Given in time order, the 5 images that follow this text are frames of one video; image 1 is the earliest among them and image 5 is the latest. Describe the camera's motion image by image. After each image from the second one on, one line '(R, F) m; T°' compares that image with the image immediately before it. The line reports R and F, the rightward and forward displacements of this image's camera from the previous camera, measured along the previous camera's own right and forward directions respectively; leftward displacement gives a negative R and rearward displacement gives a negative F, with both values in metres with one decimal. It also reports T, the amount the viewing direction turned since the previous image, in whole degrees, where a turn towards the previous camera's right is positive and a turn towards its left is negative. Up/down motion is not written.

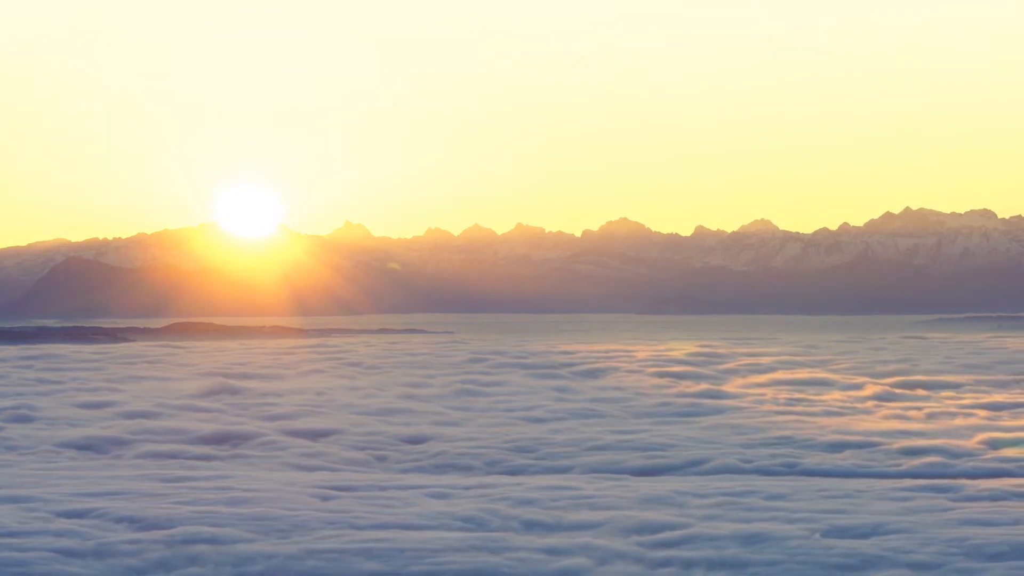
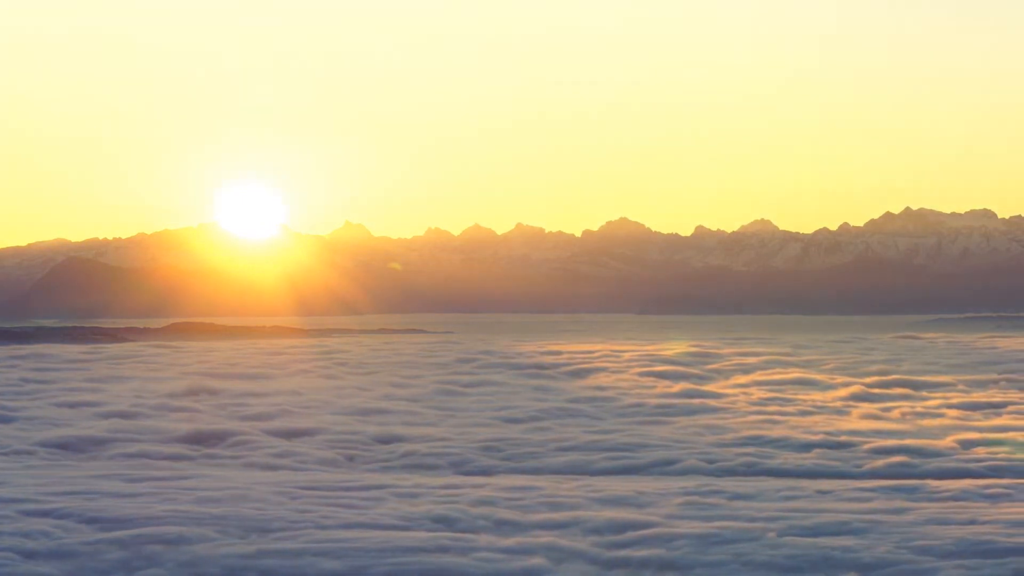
(+0.9, 0.0) m; 0°
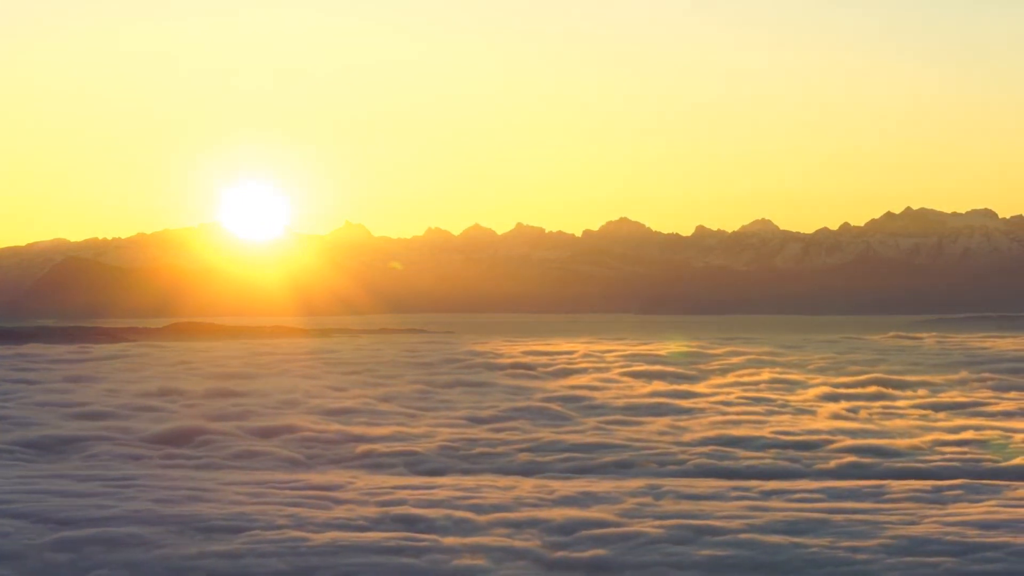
(+1.2, +0.1) m; 0°
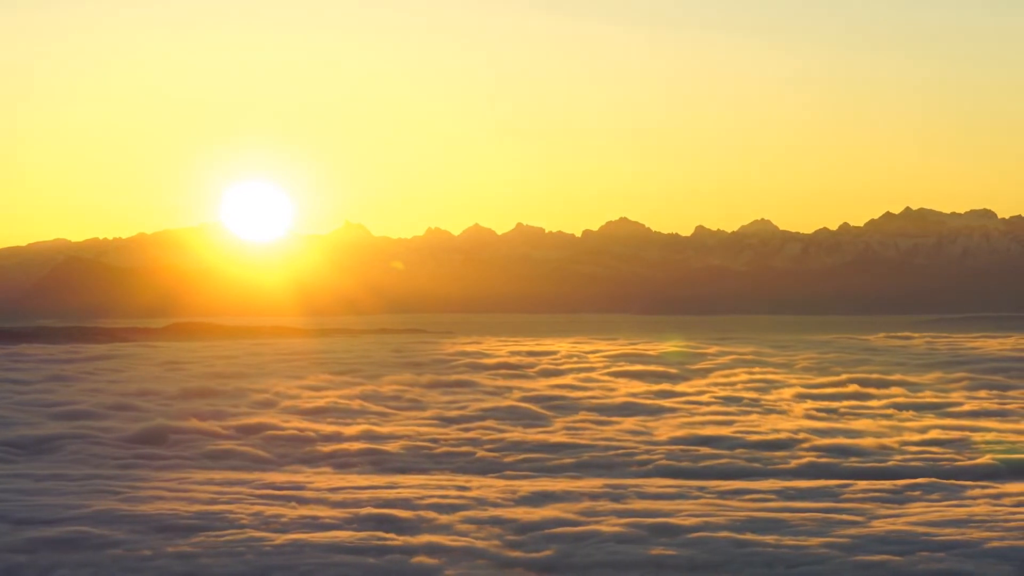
(+0.9, 0.0) m; 0°
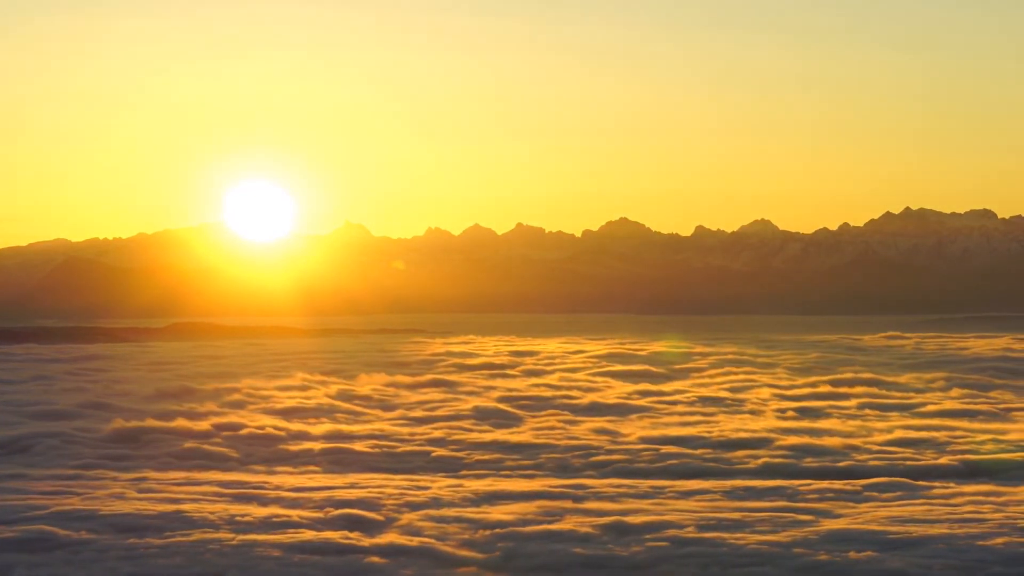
(+1.0, 0.0) m; 0°
